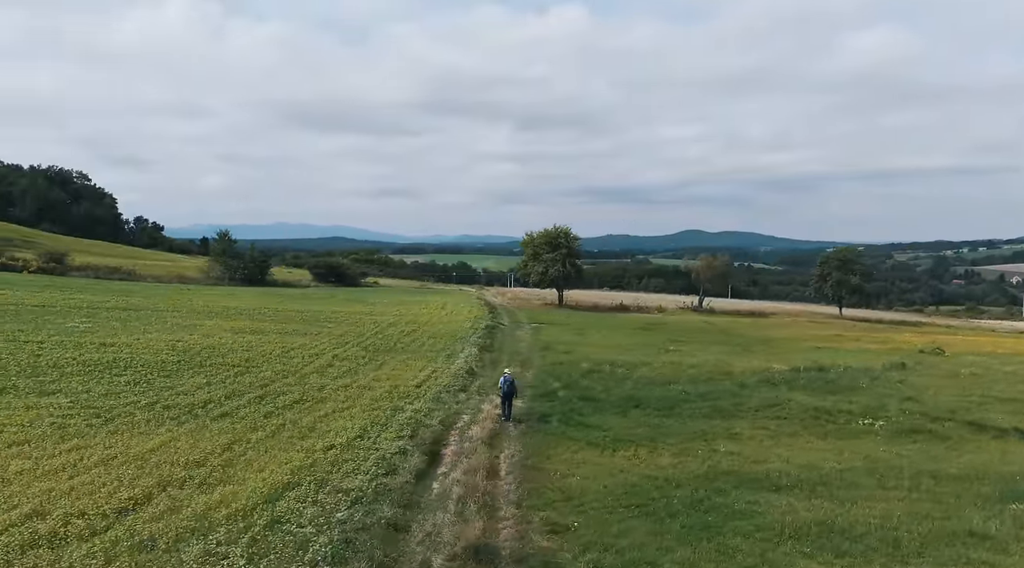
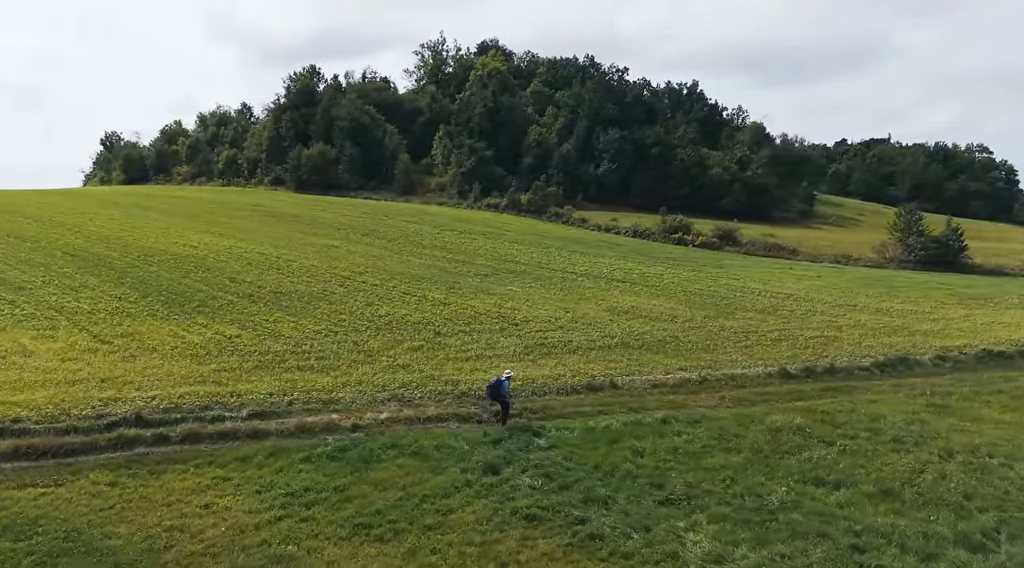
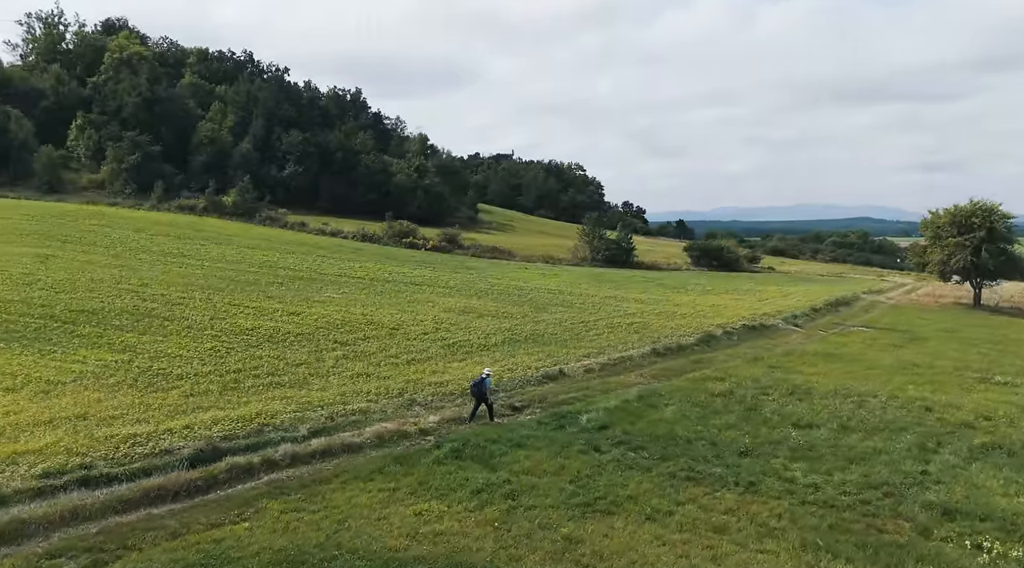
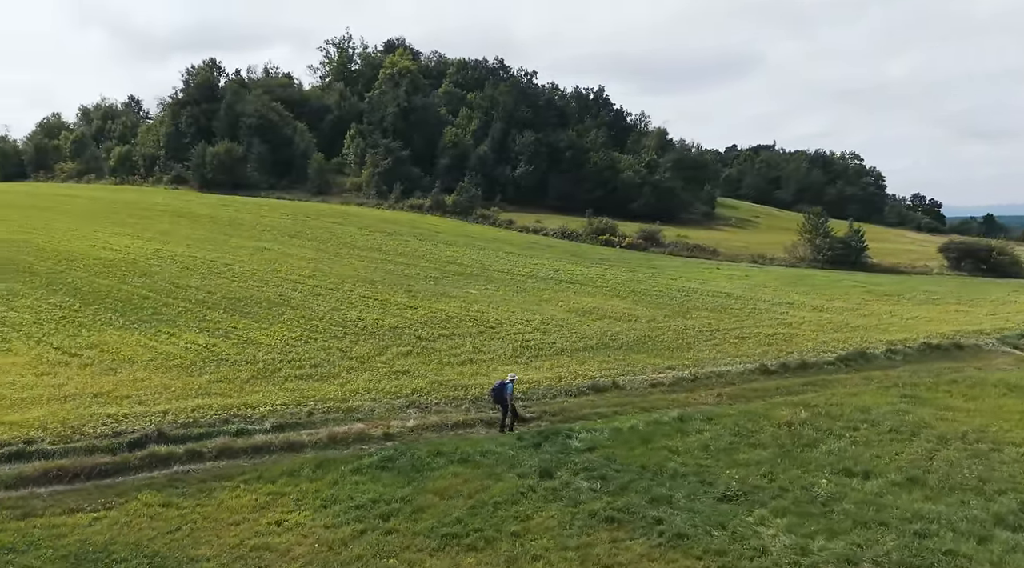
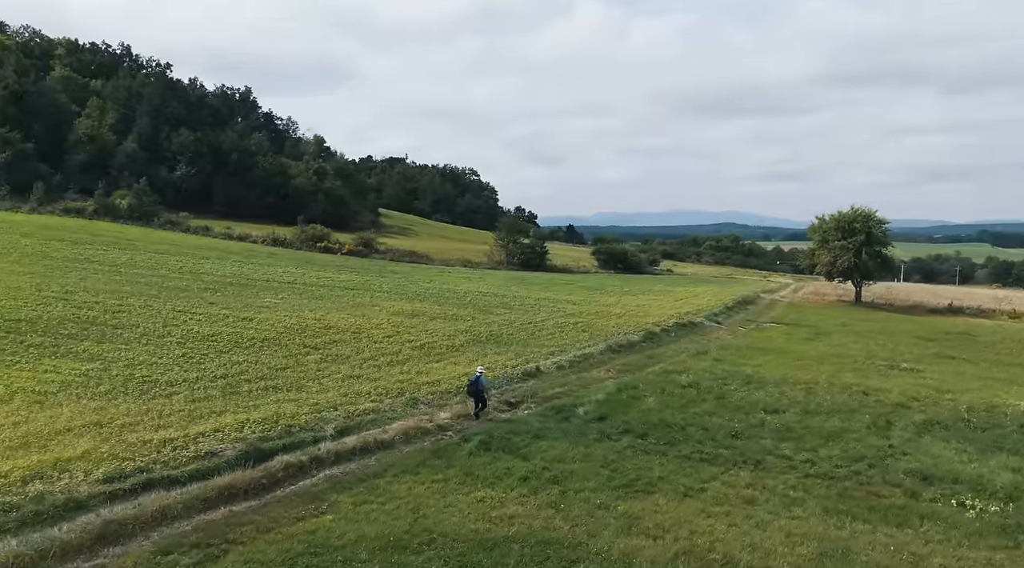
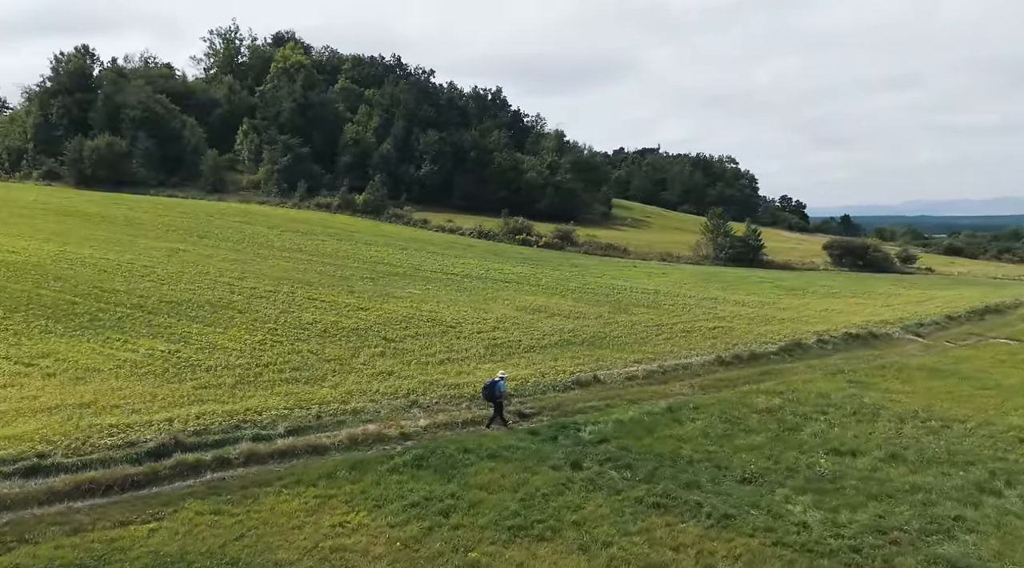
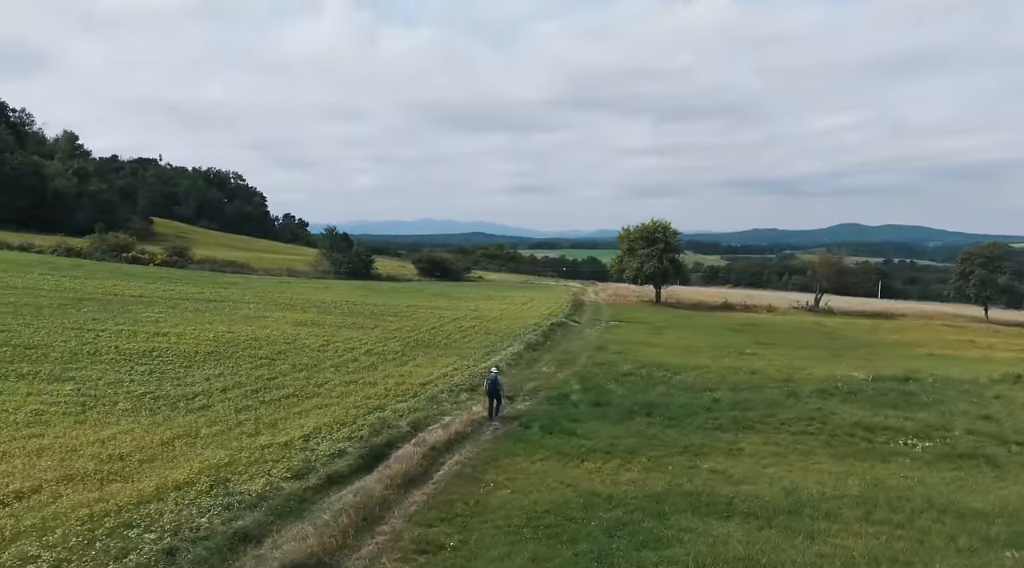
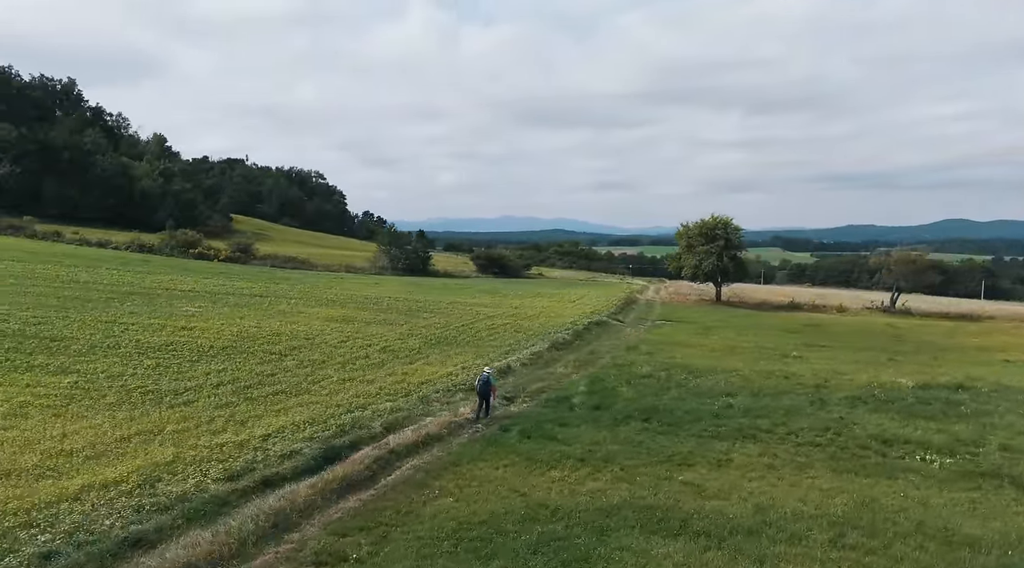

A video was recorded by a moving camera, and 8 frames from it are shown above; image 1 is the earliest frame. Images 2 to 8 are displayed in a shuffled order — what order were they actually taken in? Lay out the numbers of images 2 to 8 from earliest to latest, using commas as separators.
7, 8, 5, 3, 6, 4, 2
